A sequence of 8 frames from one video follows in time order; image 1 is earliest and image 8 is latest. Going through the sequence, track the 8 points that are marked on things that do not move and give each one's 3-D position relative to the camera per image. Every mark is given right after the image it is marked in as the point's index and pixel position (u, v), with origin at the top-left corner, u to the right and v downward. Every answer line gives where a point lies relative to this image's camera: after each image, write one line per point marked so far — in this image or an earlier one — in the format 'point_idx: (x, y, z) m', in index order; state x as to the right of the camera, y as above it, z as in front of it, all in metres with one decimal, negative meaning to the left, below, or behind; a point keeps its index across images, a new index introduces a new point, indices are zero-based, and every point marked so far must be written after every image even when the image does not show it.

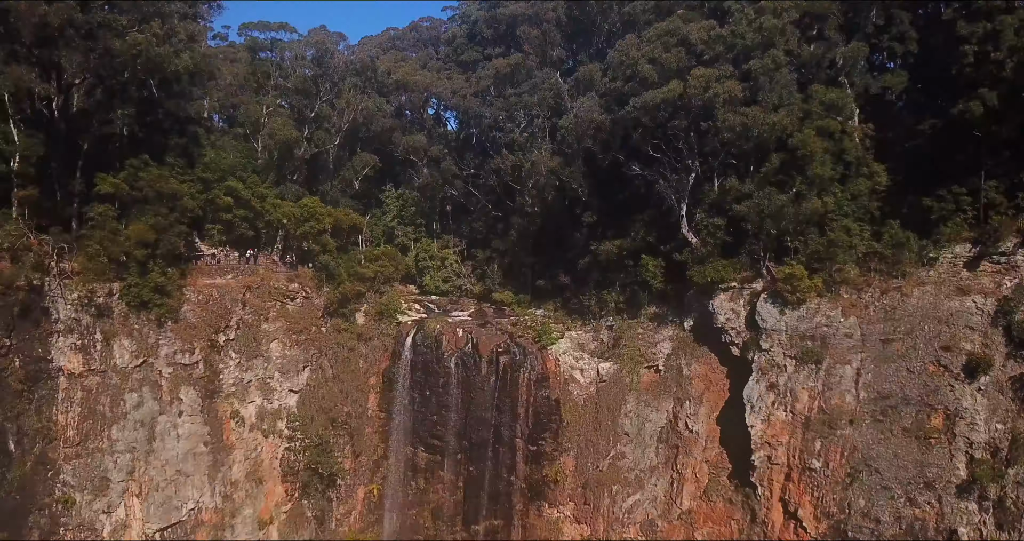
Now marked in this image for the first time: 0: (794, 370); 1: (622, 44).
0: (+4.6, -1.6, +13.1) m
1: (+2.0, +3.8, +14.7) m
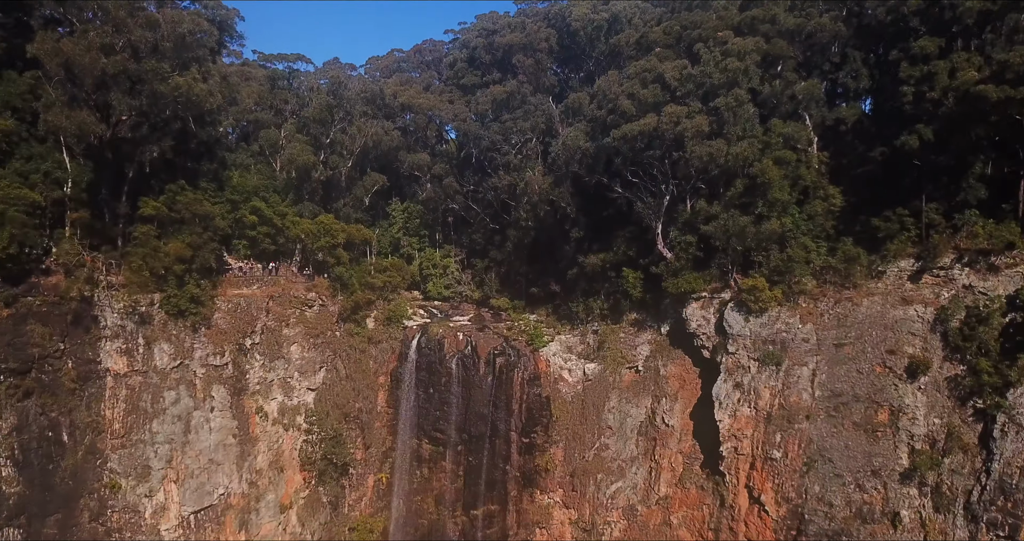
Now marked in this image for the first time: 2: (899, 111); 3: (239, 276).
0: (+4.5, -1.8, +14.7) m
1: (+1.9, +3.6, +16.3) m
2: (+7.1, +2.8, +15.0) m
3: (-5.6, -0.2, +17.2) m
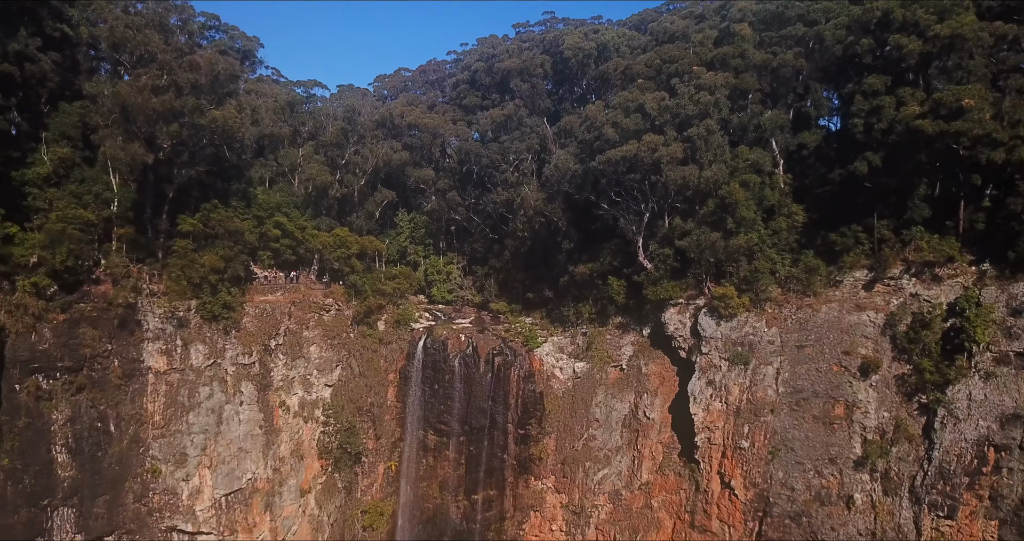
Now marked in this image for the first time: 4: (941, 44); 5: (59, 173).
0: (+4.4, -2.0, +16.5) m
1: (+1.8, +3.5, +18.1) m
2: (+7.0, +2.6, +16.7) m
3: (-5.7, -0.4, +19.0) m
4: (+7.9, +4.2, +14.9) m
5: (-8.8, +1.9, +16.0) m
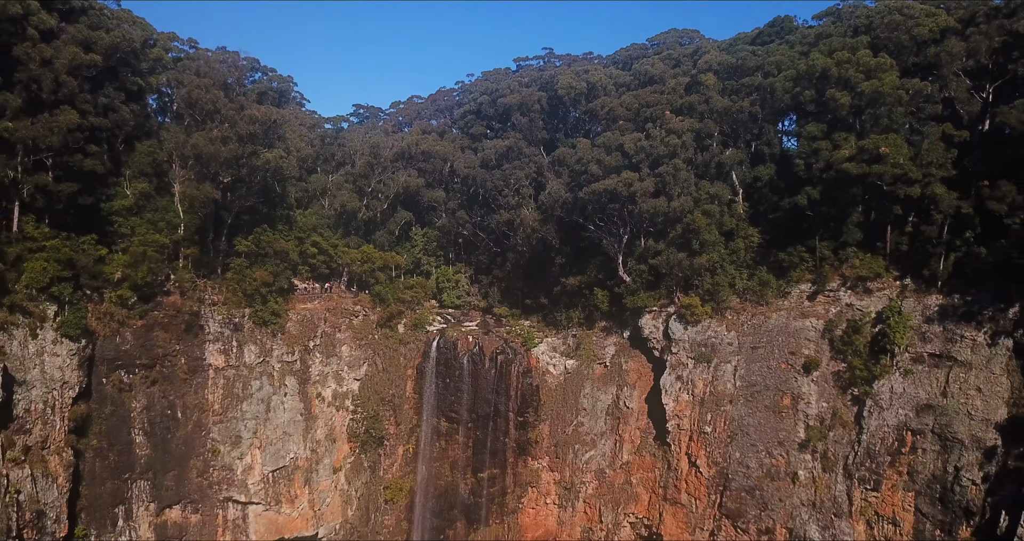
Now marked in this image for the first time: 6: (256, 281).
0: (+4.4, -2.3, +19.6) m
1: (+1.8, +3.2, +21.2) m
2: (+7.0, +2.3, +19.8) m
3: (-5.6, -0.6, +22.1) m
4: (+7.9, +3.8, +18.0) m
5: (-8.8, +1.5, +19.1) m
6: (-6.4, -0.3, +20.0) m
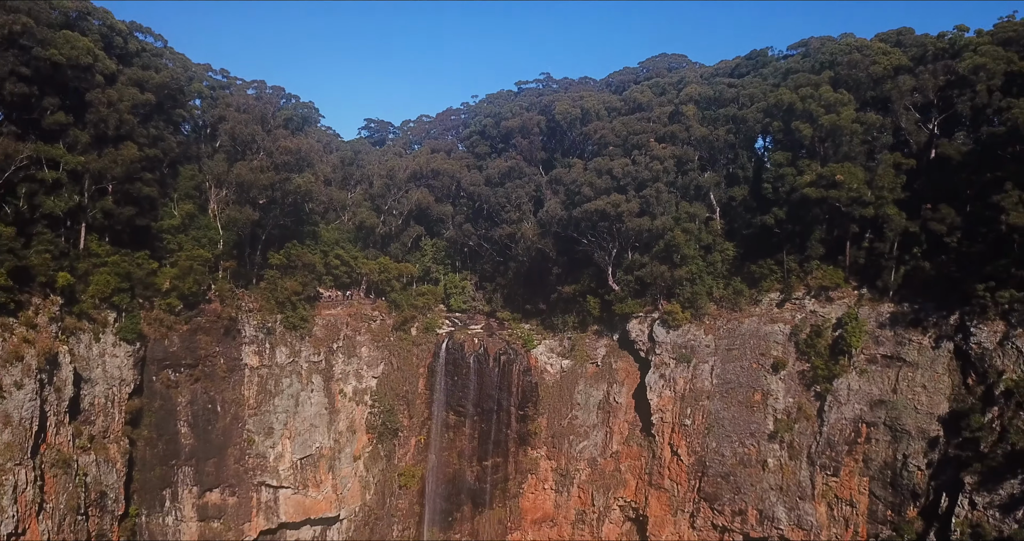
0: (+4.5, -2.6, +22.0) m
1: (+1.9, +2.9, +23.5) m
2: (+7.1, +2.0, +22.2) m
3: (-5.6, -0.9, +24.5) m
4: (+7.9, +3.5, +20.4) m
5: (-8.7, +1.3, +21.5) m
6: (-6.3, -0.6, +22.5) m
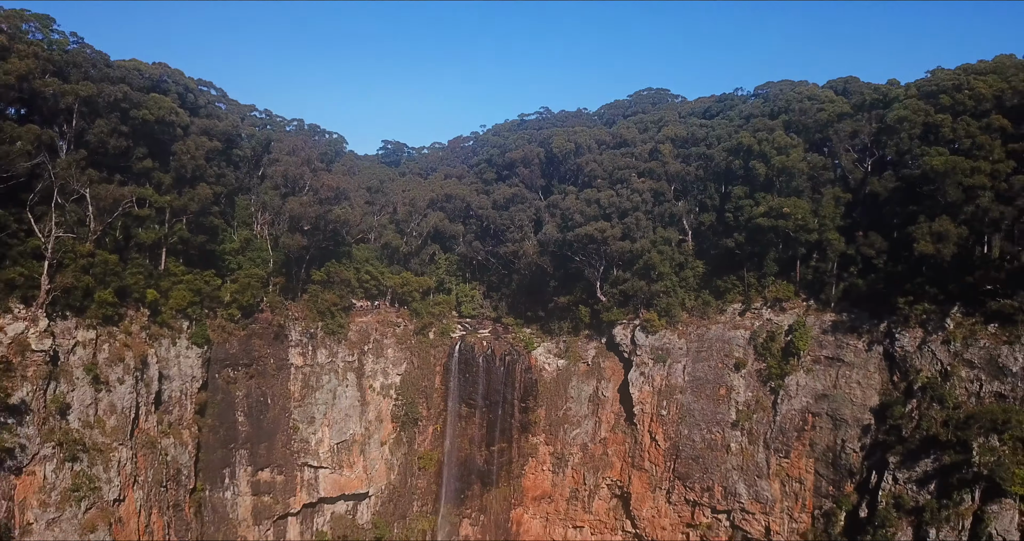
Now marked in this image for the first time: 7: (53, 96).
0: (+4.6, -3.1, +26.0) m
1: (+2.0, +2.4, +27.6) m
2: (+7.2, +1.5, +26.2) m
3: (-5.5, -1.4, +28.6) m
4: (+8.0, +3.1, +24.4) m
5: (-8.6, +0.8, +25.6) m
6: (-6.2, -1.0, +26.5) m
7: (-11.0, +4.2, +19.3) m
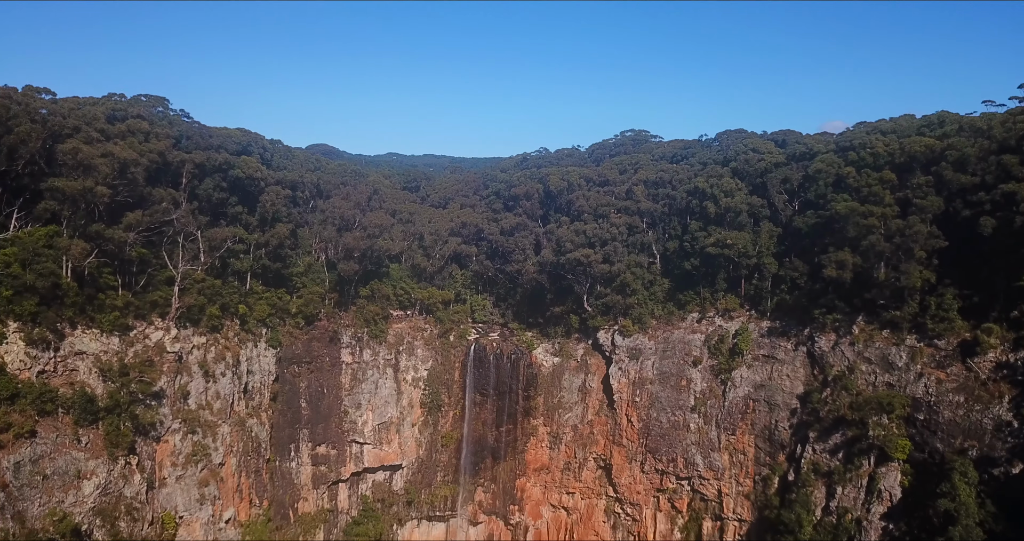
0: (+4.8, -3.7, +32.8) m
1: (+2.2, +1.8, +34.3) m
2: (+7.4, +0.9, +32.9) m
3: (-5.3, -2.0, +35.4) m
4: (+8.2, +2.4, +31.1) m
5: (-8.4, +0.1, +32.4) m
6: (-6.0, -1.7, +33.3) m
7: (-10.9, +3.5, +26.0) m
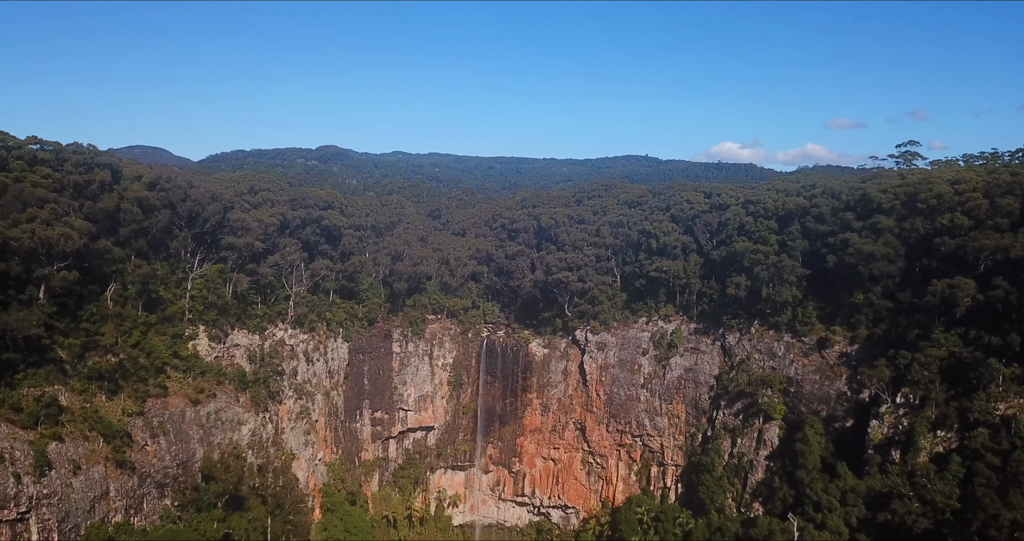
0: (+4.9, -4.7, +45.7) m
1: (+2.3, +0.8, +47.2) m
2: (+7.5, -0.1, +45.8) m
3: (-5.2, -2.9, +48.3) m
4: (+8.3, +1.5, +43.9) m
5: (-8.3, -0.8, +45.3) m
6: (-5.9, -2.6, +46.3) m
7: (-10.8, +2.5, +39.0) m
